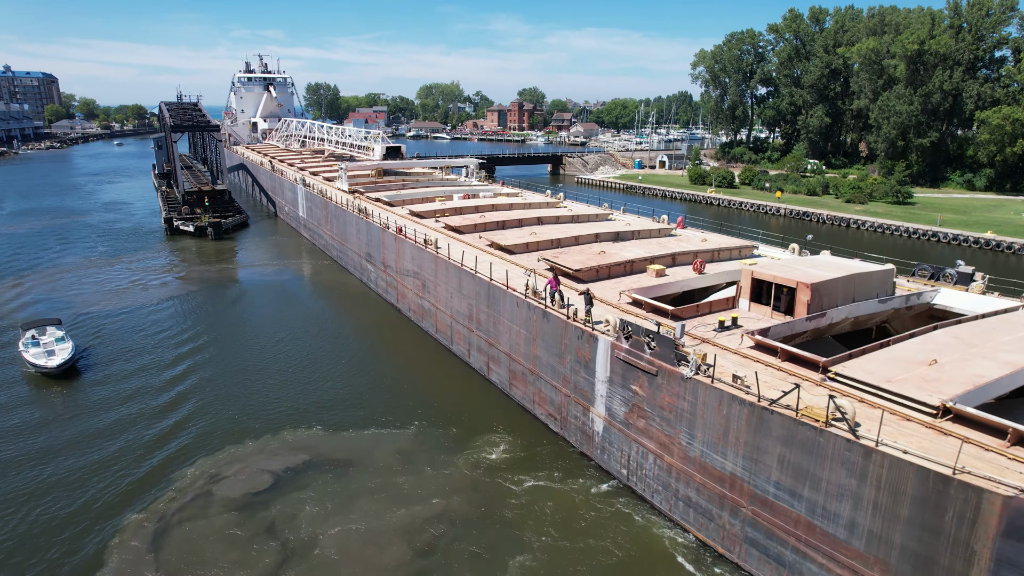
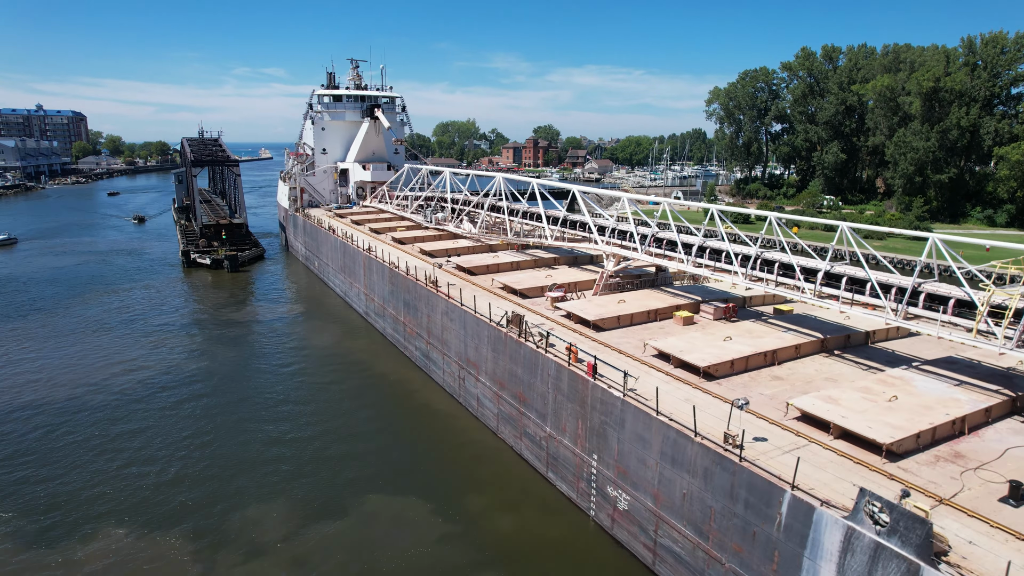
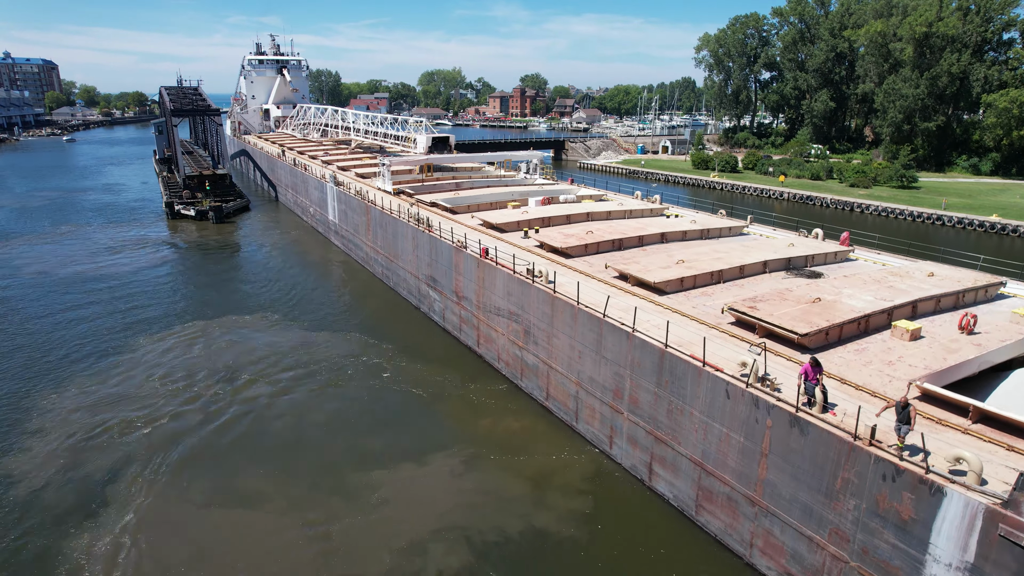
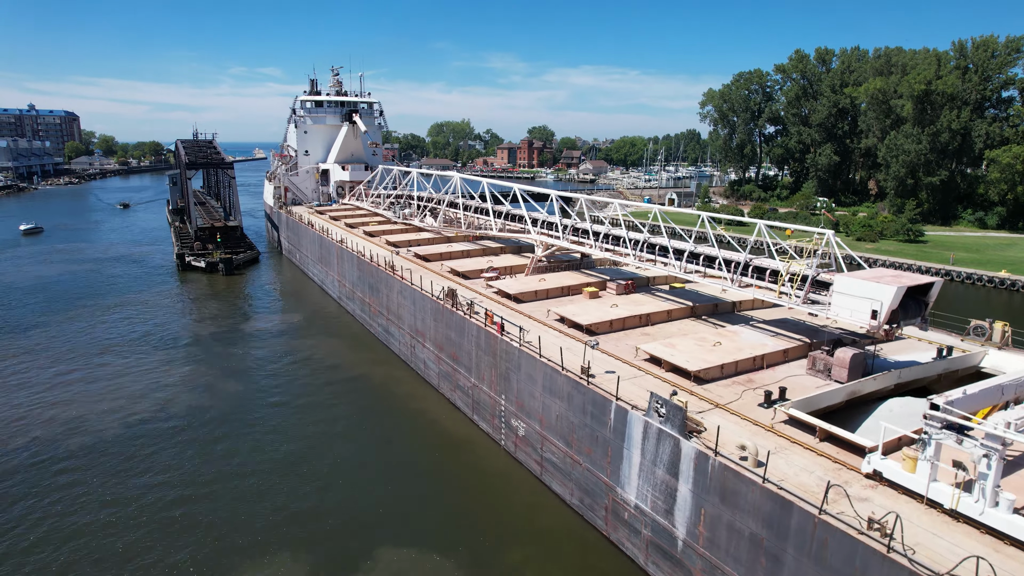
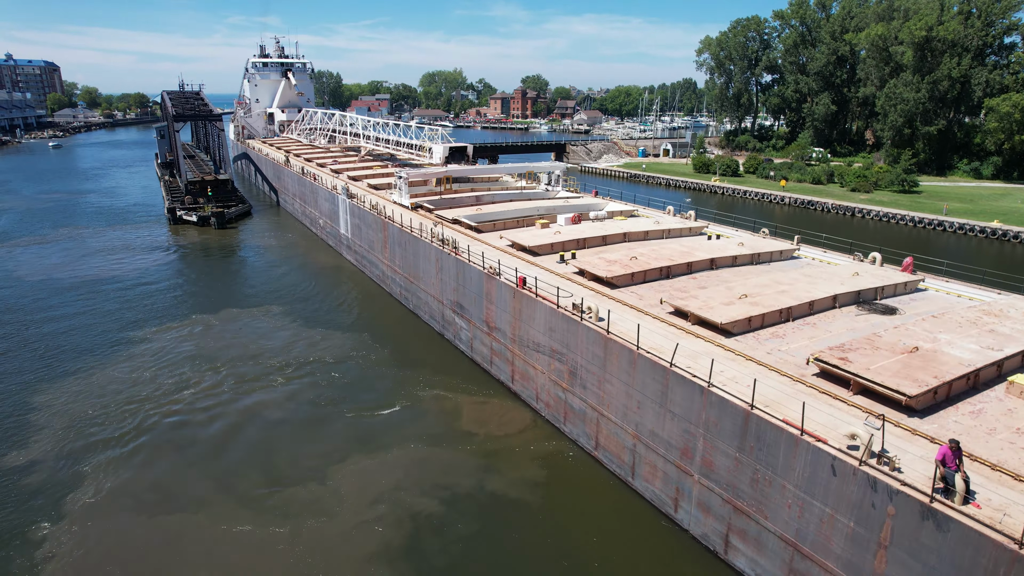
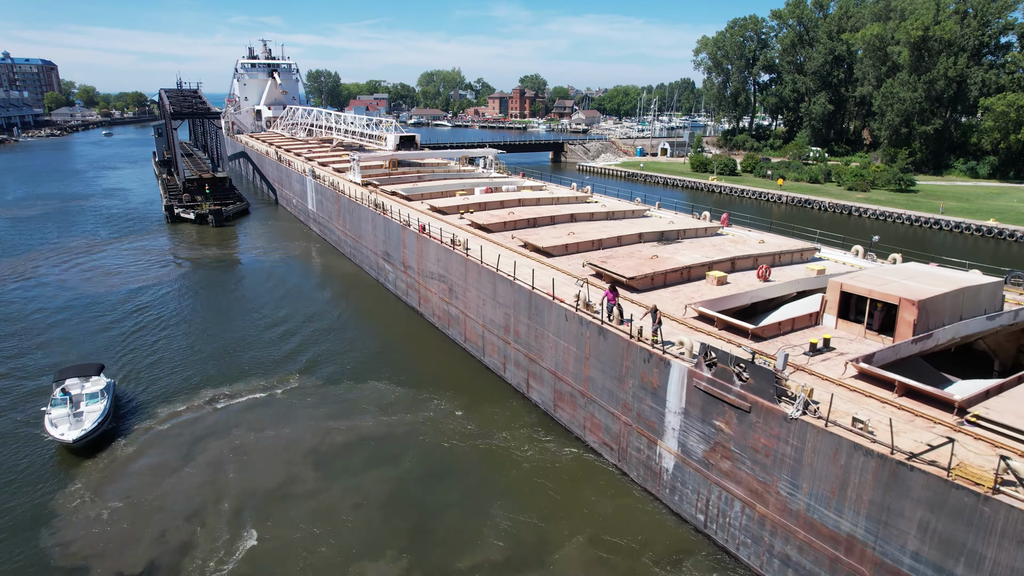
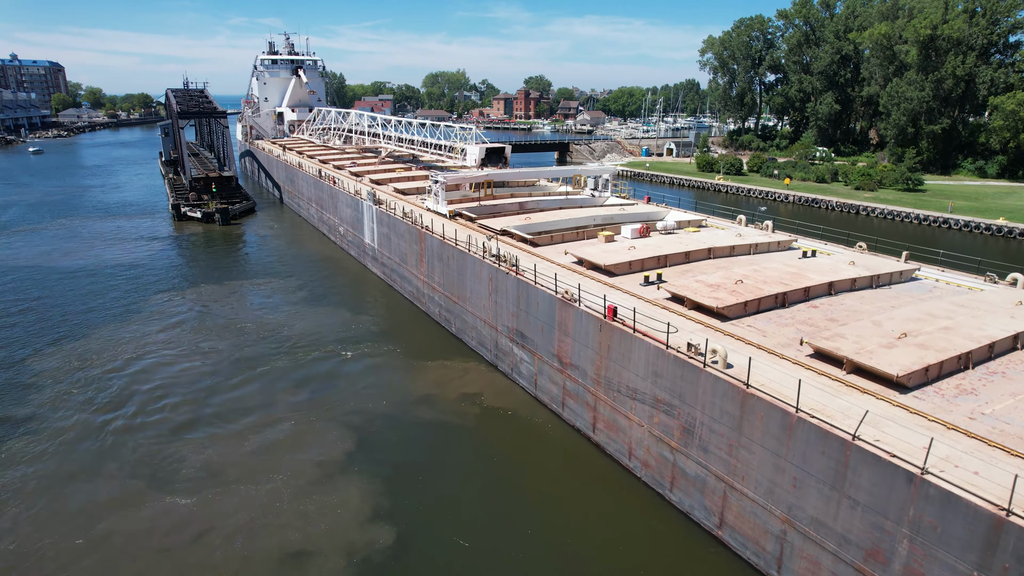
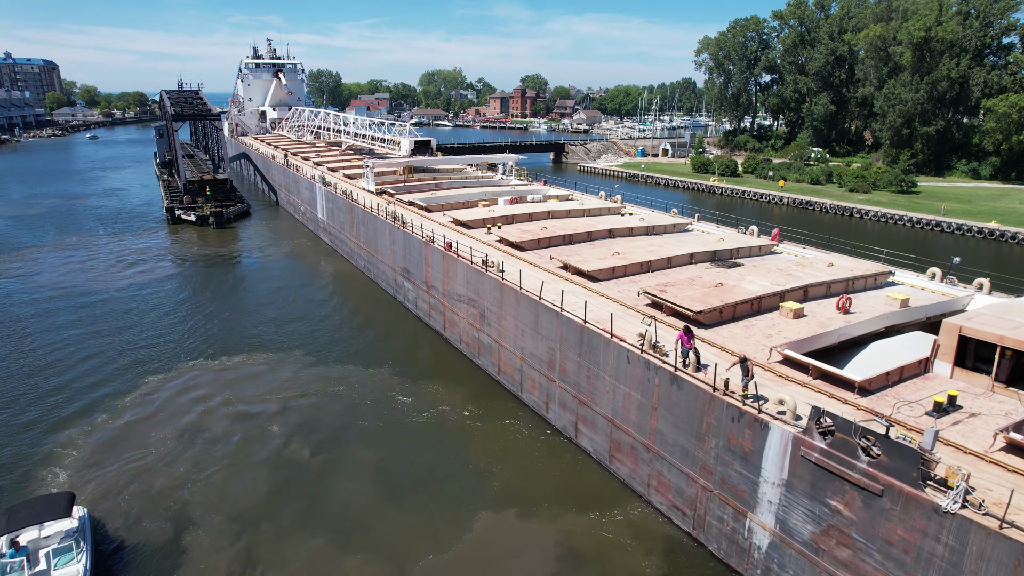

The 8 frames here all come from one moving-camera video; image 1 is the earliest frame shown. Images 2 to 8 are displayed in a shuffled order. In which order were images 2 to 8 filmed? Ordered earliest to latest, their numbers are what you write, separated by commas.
6, 8, 3, 5, 7, 4, 2
